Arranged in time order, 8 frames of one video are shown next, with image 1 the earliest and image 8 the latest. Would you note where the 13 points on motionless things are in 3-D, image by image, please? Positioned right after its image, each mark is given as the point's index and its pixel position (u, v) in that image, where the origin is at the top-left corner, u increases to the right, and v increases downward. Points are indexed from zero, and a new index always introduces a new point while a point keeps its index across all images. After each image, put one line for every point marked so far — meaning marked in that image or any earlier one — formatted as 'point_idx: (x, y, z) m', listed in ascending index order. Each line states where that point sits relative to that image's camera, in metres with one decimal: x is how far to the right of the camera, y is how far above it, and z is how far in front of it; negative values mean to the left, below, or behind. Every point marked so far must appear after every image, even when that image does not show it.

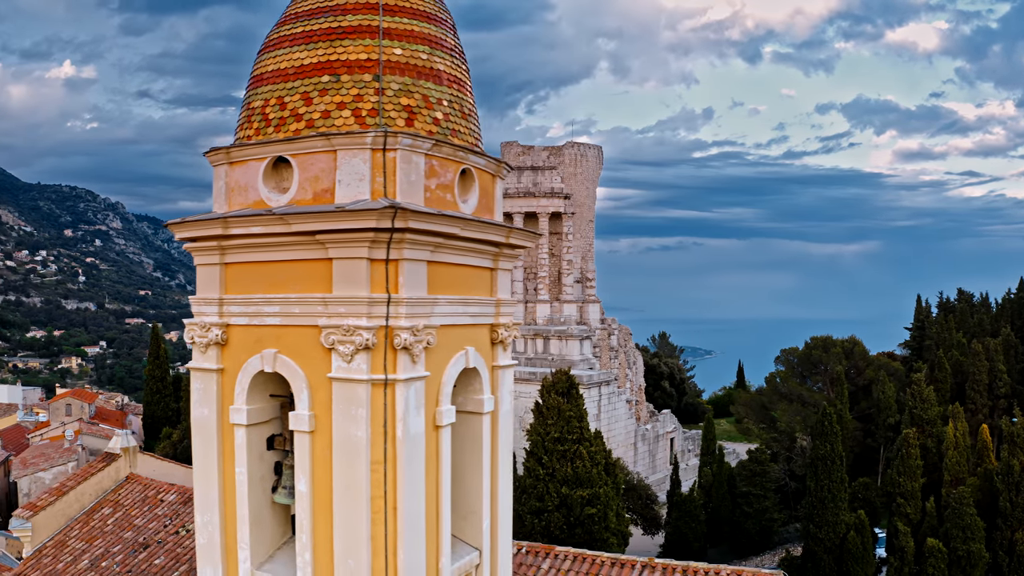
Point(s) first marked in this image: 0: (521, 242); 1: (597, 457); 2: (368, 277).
0: (+0.1, +0.3, +4.9) m
1: (+1.5, -2.9, +13.0) m
2: (-0.8, +0.1, +4.0) m
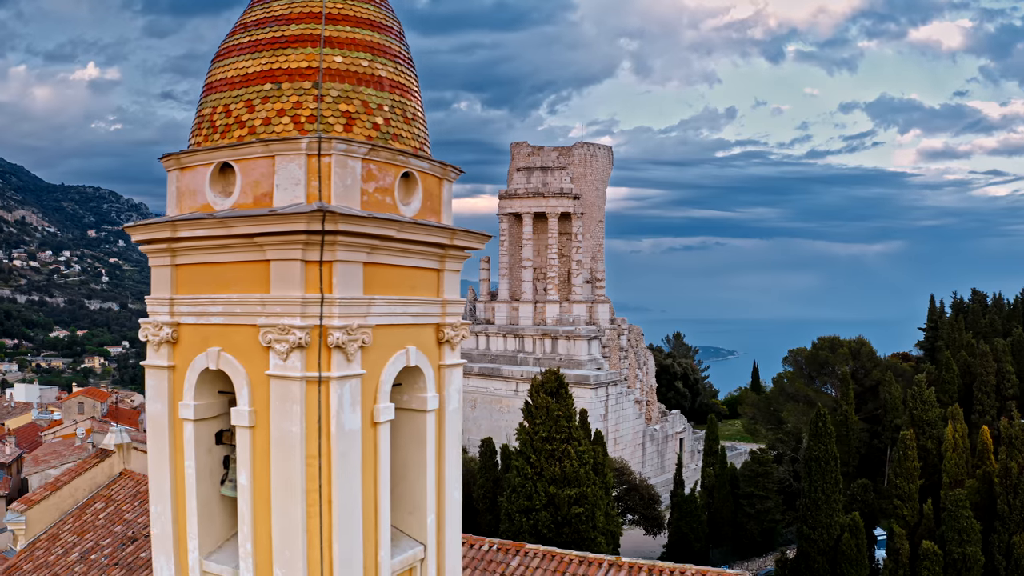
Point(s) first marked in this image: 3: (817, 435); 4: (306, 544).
0: (-0.3, +0.3, +5.0) m
1: (+1.3, -2.9, +13.1) m
2: (-1.2, +0.1, +4.2) m
3: (+6.8, -3.3, +17.0) m
4: (-1.1, -1.4, +4.2) m
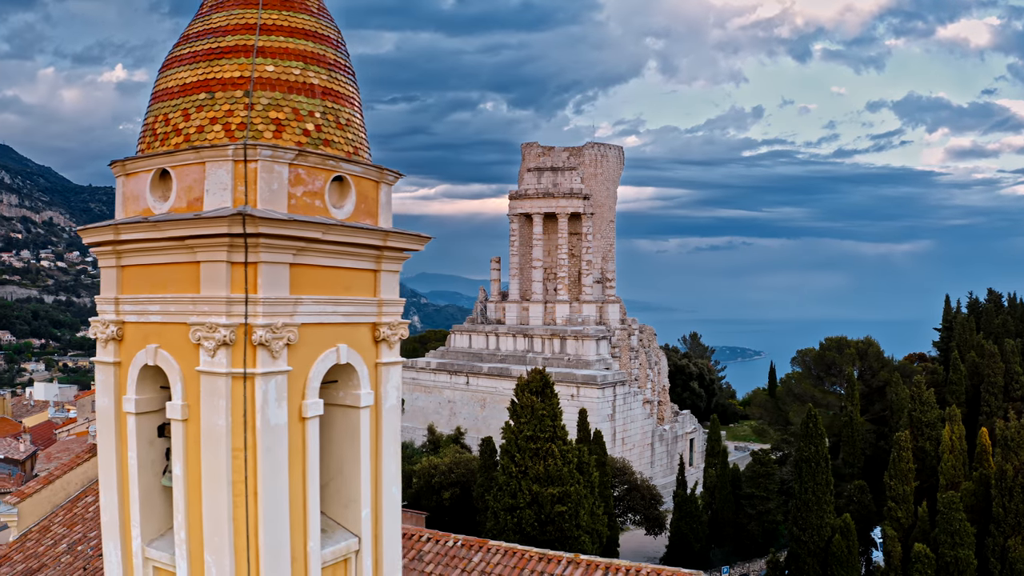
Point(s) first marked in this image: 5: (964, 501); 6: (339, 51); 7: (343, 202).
0: (-0.7, +0.3, +5.2) m
1: (+1.0, -2.9, +13.2) m
2: (-1.6, +0.1, +4.4) m
3: (+6.6, -3.3, +17.0) m
4: (-1.6, -1.4, +4.4) m
5: (+11.2, -5.4, +18.8) m
6: (-1.2, +1.6, +5.2) m
7: (-1.1, +0.6, +5.0) m
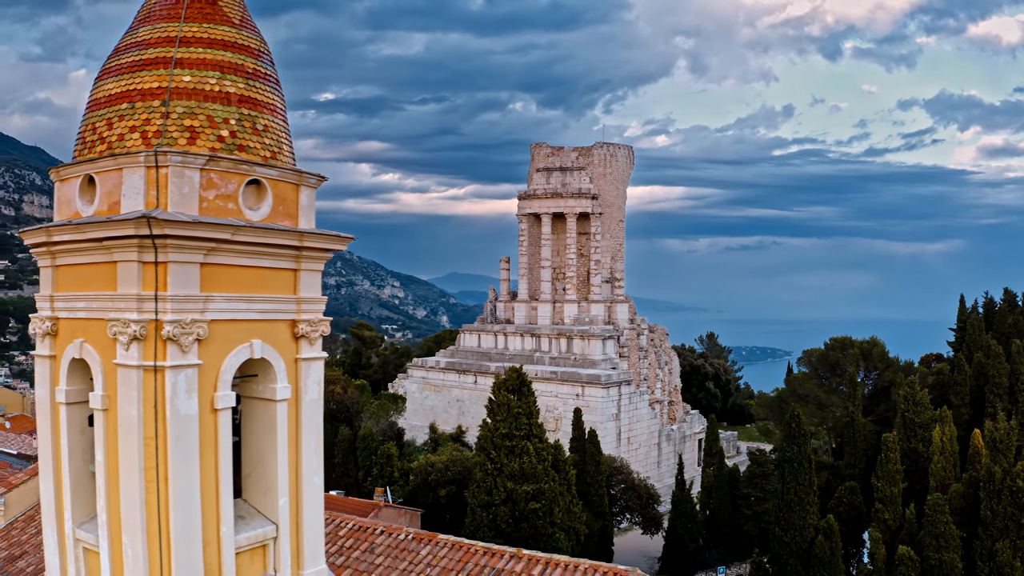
0: (-1.4, +0.3, +5.5) m
1: (+0.6, -2.9, +13.4) m
2: (-2.3, +0.1, +4.6) m
3: (+6.2, -3.3, +17.1) m
4: (-2.3, -1.4, +4.7) m
5: (+10.9, -5.4, +18.8) m
6: (-1.8, +1.6, +5.5) m
7: (-1.7, +0.6, +5.2) m
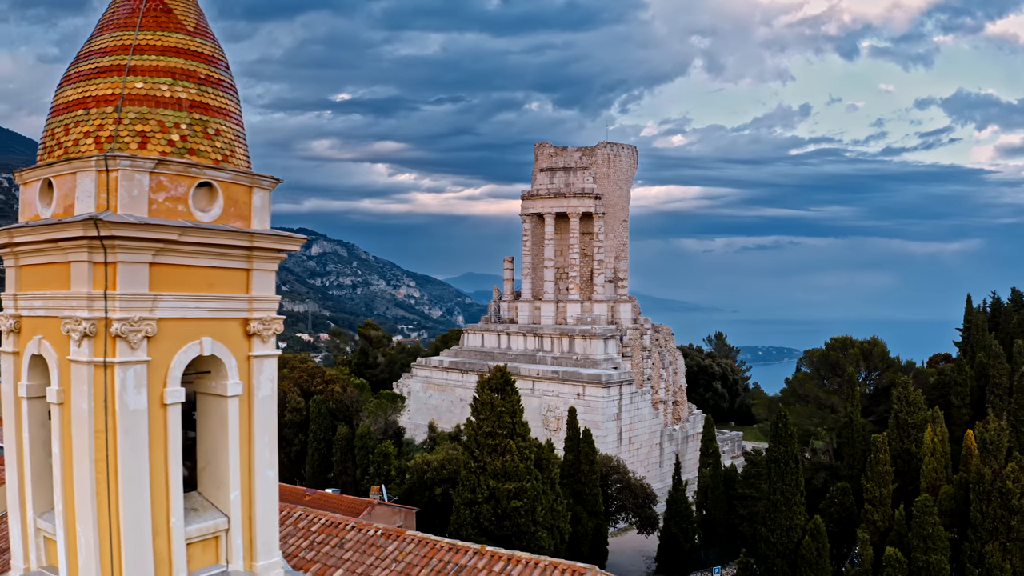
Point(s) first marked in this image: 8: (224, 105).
0: (-1.8, +0.3, +5.6) m
1: (+0.3, -2.9, +13.6) m
2: (-2.7, +0.1, +4.8) m
3: (+6.0, -3.3, +17.2) m
4: (-2.7, -1.4, +4.9) m
5: (+10.6, -5.4, +18.9) m
6: (-2.2, +1.6, +5.7) m
7: (-2.1, +0.6, +5.4) m
8: (-2.1, +1.4, +5.6) m
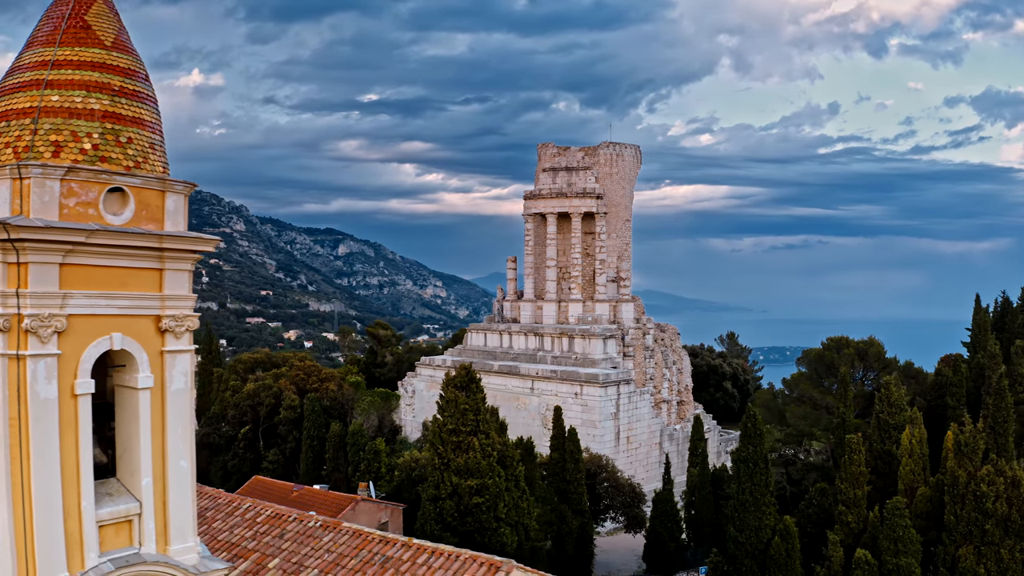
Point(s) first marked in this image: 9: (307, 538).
0: (-2.6, +0.3, +6.0) m
1: (-0.4, -2.9, +13.9) m
2: (-3.5, +0.1, +5.2) m
3: (+5.4, -3.3, +17.4) m
4: (-3.5, -1.4, +5.3) m
5: (+10.0, -5.4, +19.0) m
6: (-3.0, +1.7, +6.0) m
7: (-2.9, +0.6, +5.7) m
8: (-2.9, +1.4, +6.0) m
9: (-2.3, -2.8, +8.5) m
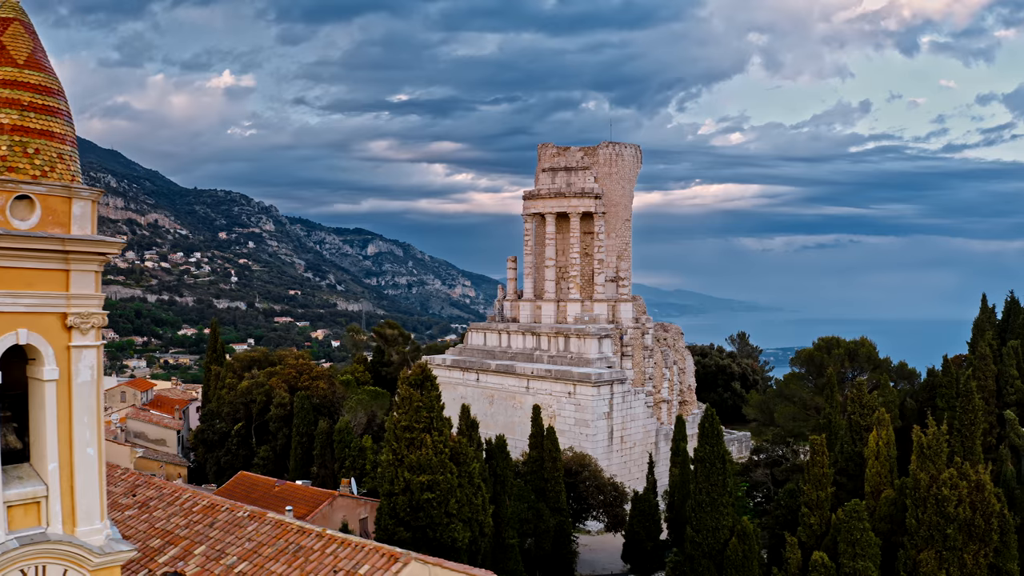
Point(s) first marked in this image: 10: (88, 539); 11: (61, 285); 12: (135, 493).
0: (-3.6, +0.3, +6.4) m
1: (-1.3, -2.9, +14.3) m
2: (-4.5, +0.1, +5.7) m
3: (+4.6, -3.3, +17.7) m
4: (-4.5, -1.4, +5.7) m
5: (+9.2, -5.4, +19.3) m
6: (-4.0, +1.7, +6.5) m
7: (-3.9, +0.6, +6.2) m
8: (-3.9, +1.4, +6.4) m
9: (-3.2, -2.8, +9.0) m
10: (-3.6, -2.1, +6.5) m
11: (-3.8, 0.0, +6.4) m
12: (-5.2, -2.8, +10.6) m
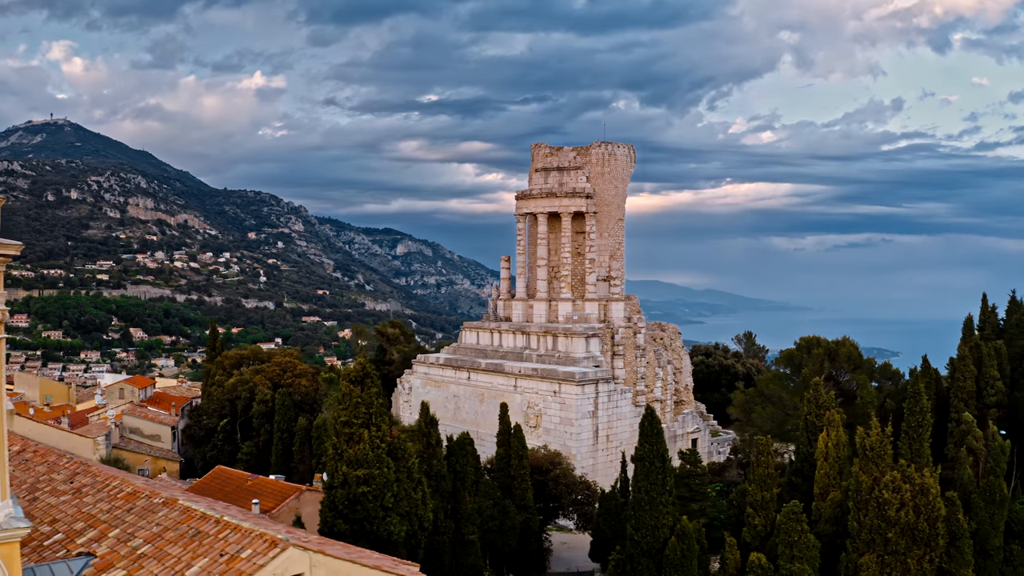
0: (-4.8, +0.3, +7.1) m
1: (-2.5, -2.9, +14.9) m
2: (-5.8, +0.1, +6.3) m
3: (+3.4, -3.4, +18.3) m
4: (-5.8, -1.4, +6.4) m
5: (+8.1, -5.4, +19.7) m
6: (-5.3, +1.6, +7.1) m
7: (-5.2, +0.6, +6.8) m
8: (-5.2, +1.4, +7.1) m
9: (-4.5, -2.8, +9.6) m
10: (-4.9, -2.2, +7.1) m
11: (-5.1, 0.0, +7.0) m
12: (-6.5, -2.8, +11.2) m
